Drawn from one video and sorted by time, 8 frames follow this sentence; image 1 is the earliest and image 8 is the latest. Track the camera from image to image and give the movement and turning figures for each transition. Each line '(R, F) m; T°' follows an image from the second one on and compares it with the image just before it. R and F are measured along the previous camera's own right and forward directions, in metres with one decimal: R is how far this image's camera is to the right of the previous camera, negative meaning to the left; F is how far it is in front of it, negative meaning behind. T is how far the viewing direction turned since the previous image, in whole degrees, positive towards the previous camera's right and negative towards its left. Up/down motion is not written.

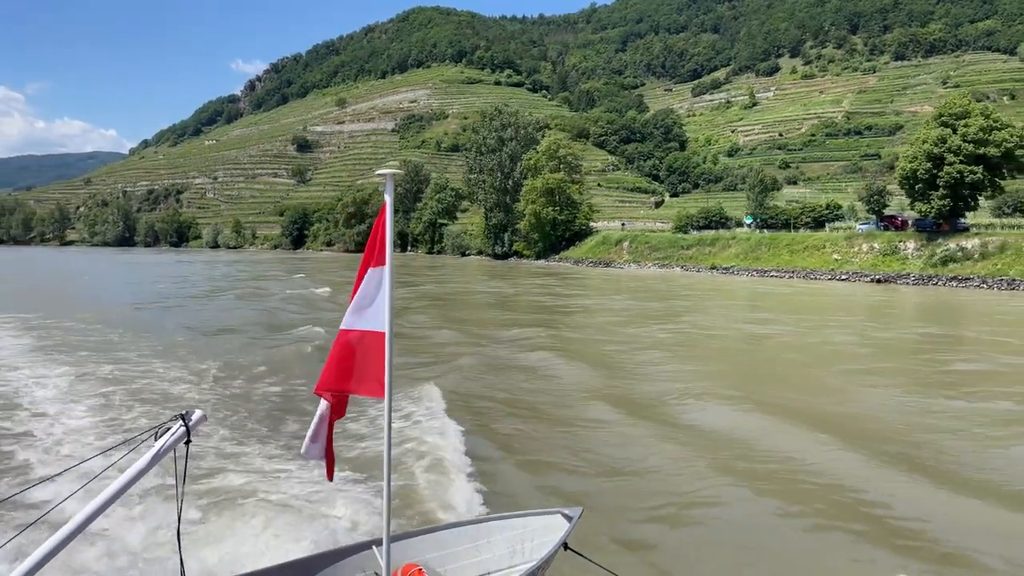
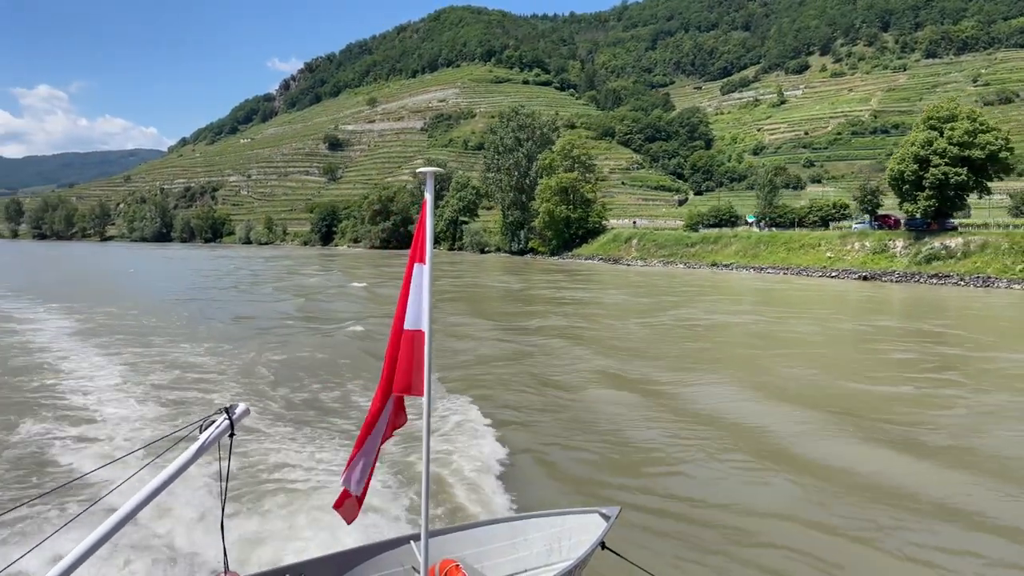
(+1.1, -1.7) m; -2°
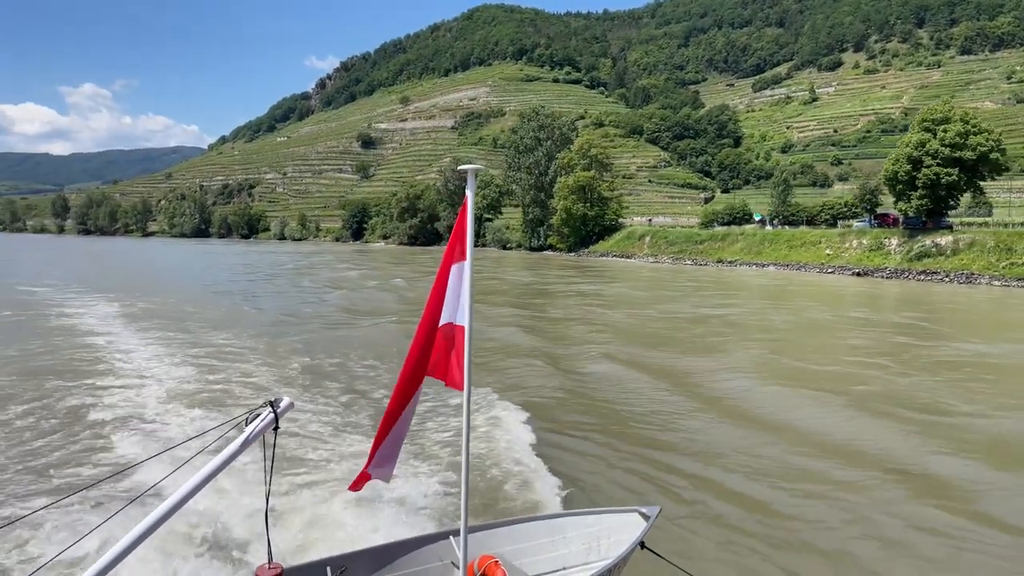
(+1.0, -1.7) m; -2°
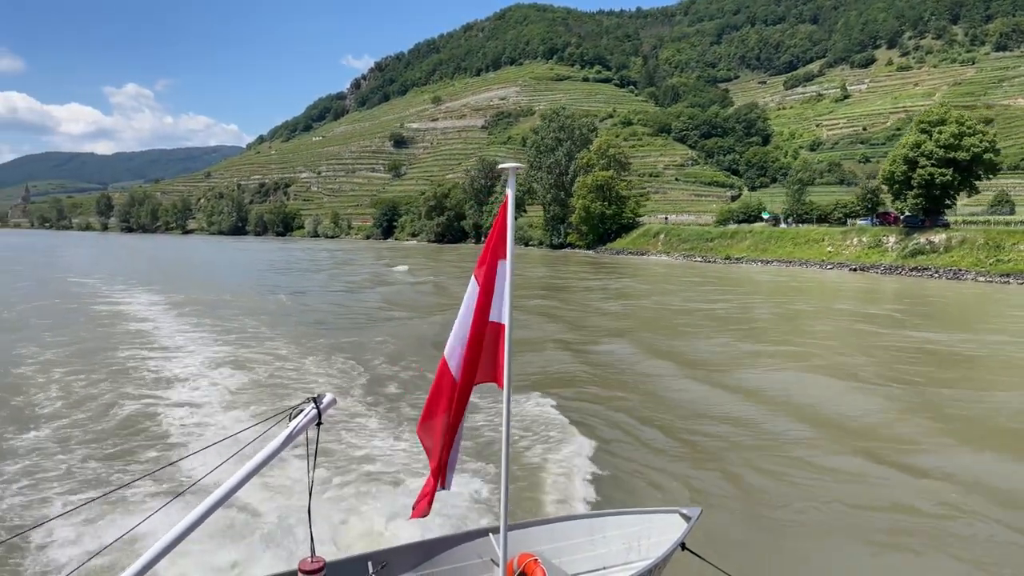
(+0.9, -1.8) m; -2°
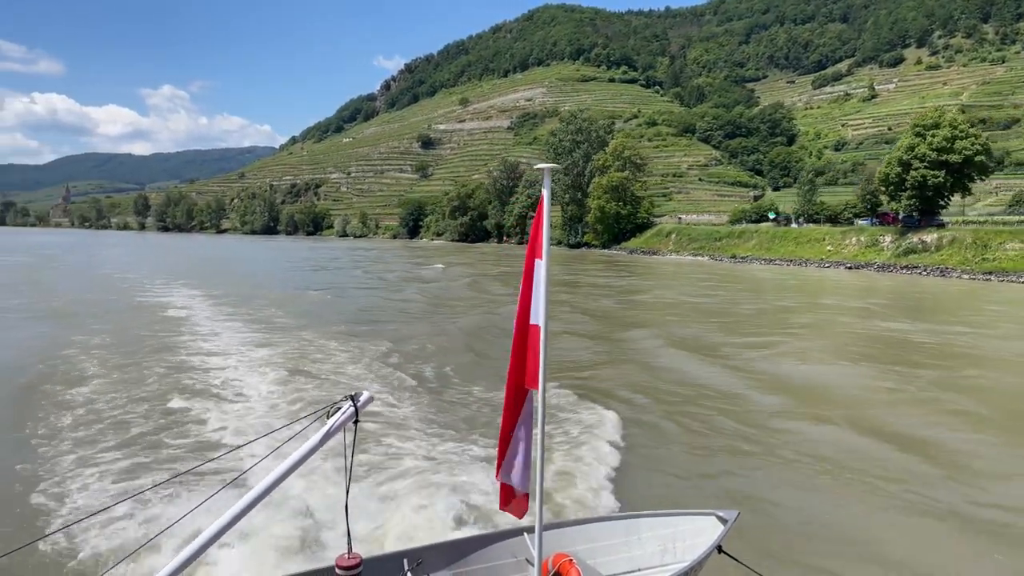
(+0.8, -1.8) m; -2°
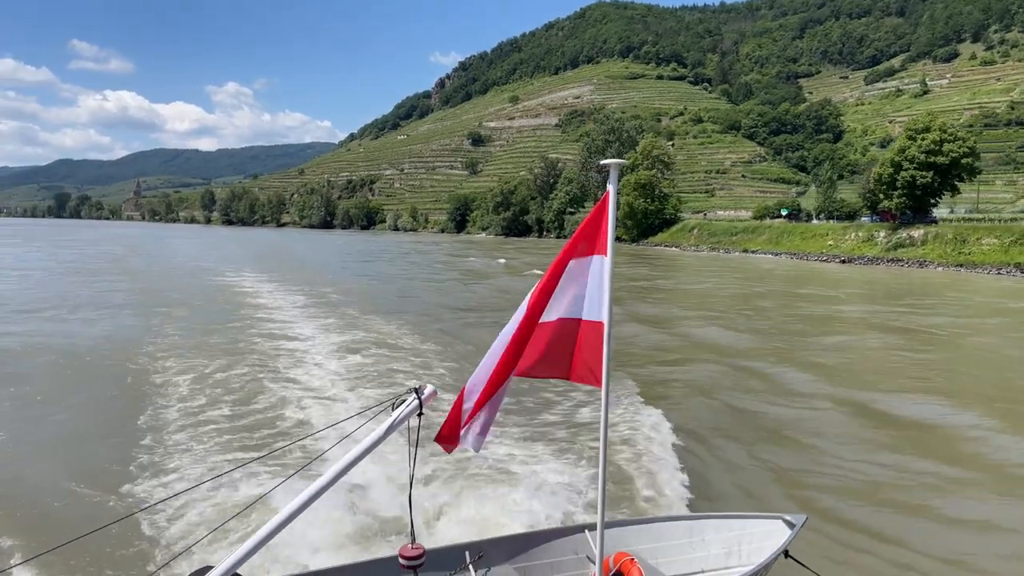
(+1.5, -3.7) m; -4°
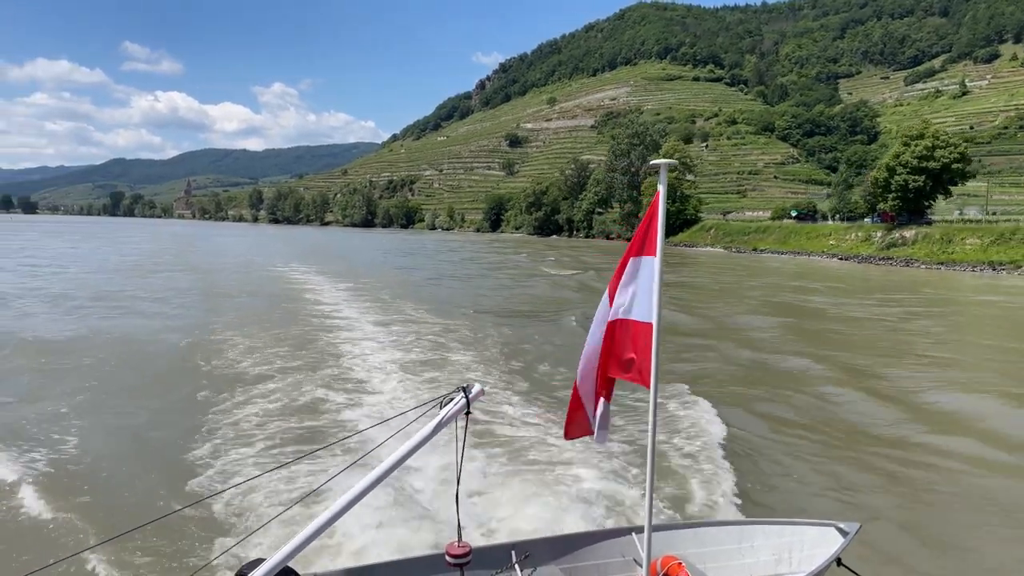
(+1.0, -3.2) m; -3°
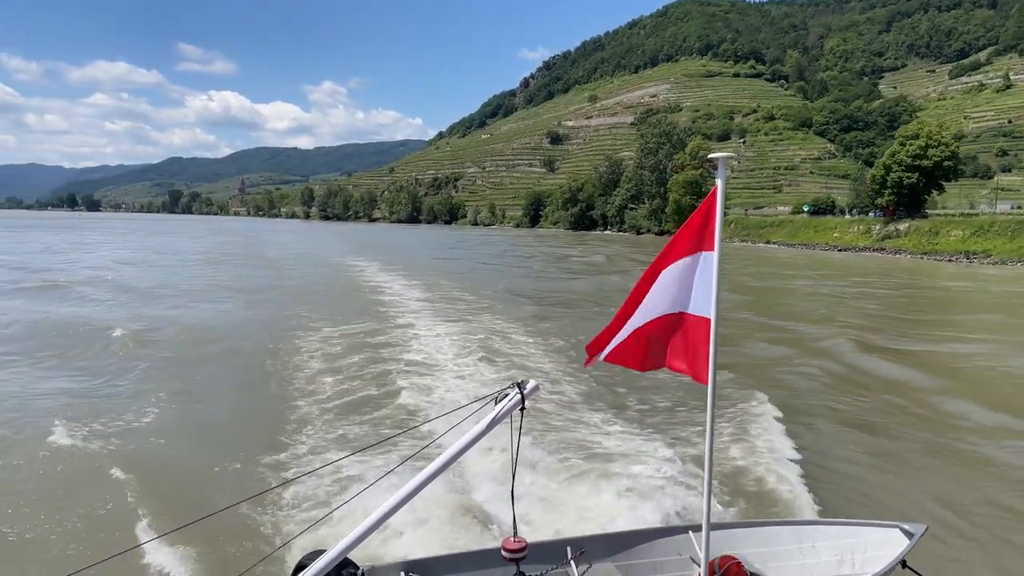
(+1.1, -4.2) m; -3°
